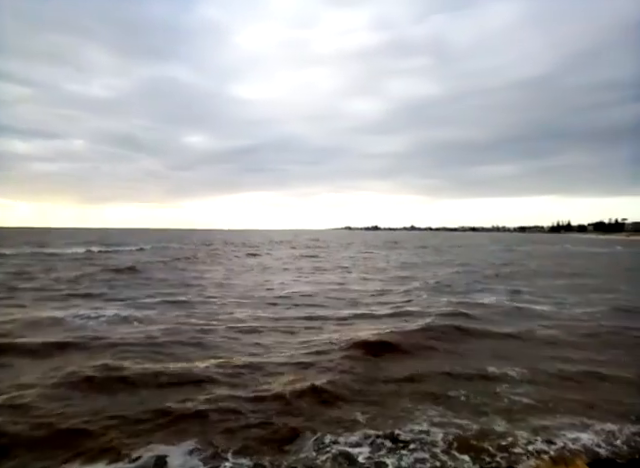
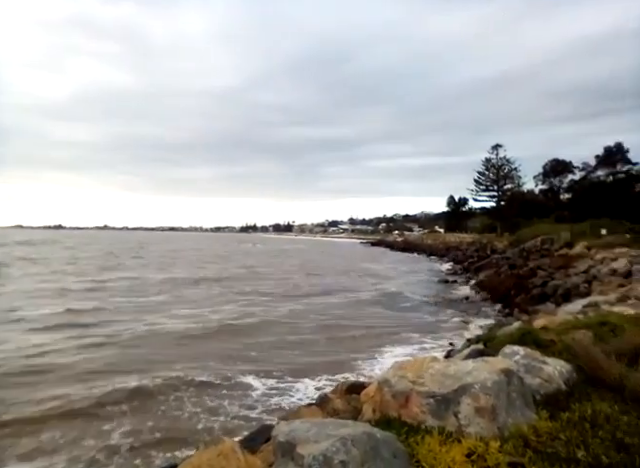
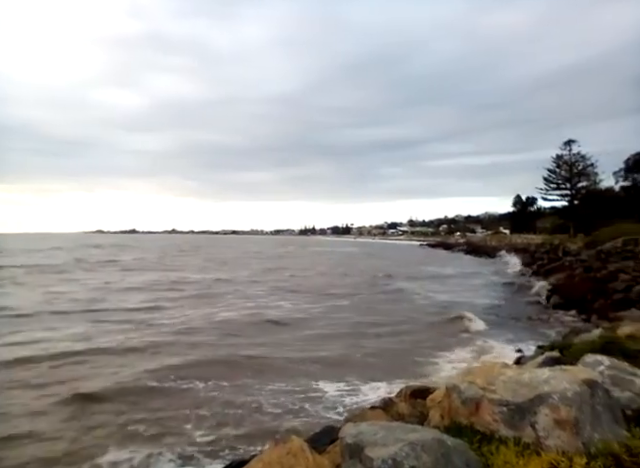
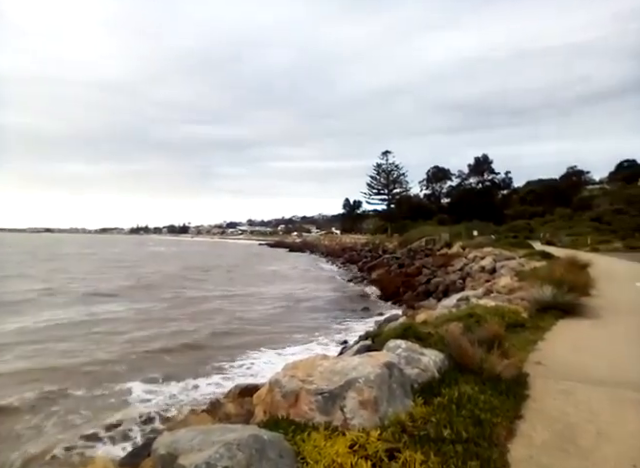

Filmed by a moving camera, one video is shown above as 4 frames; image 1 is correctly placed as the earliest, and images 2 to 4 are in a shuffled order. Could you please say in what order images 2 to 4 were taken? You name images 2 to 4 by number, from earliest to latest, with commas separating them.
3, 2, 4
